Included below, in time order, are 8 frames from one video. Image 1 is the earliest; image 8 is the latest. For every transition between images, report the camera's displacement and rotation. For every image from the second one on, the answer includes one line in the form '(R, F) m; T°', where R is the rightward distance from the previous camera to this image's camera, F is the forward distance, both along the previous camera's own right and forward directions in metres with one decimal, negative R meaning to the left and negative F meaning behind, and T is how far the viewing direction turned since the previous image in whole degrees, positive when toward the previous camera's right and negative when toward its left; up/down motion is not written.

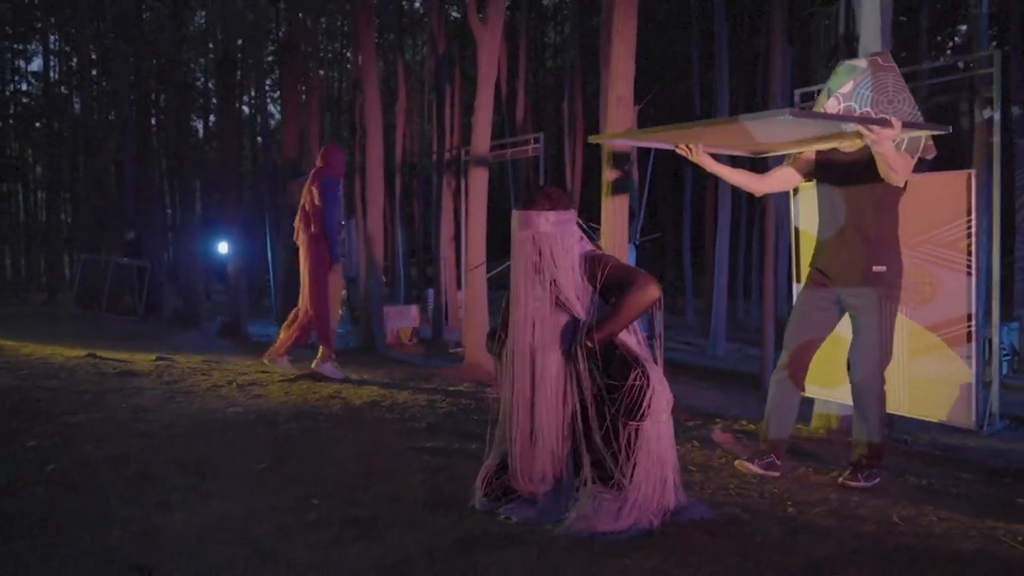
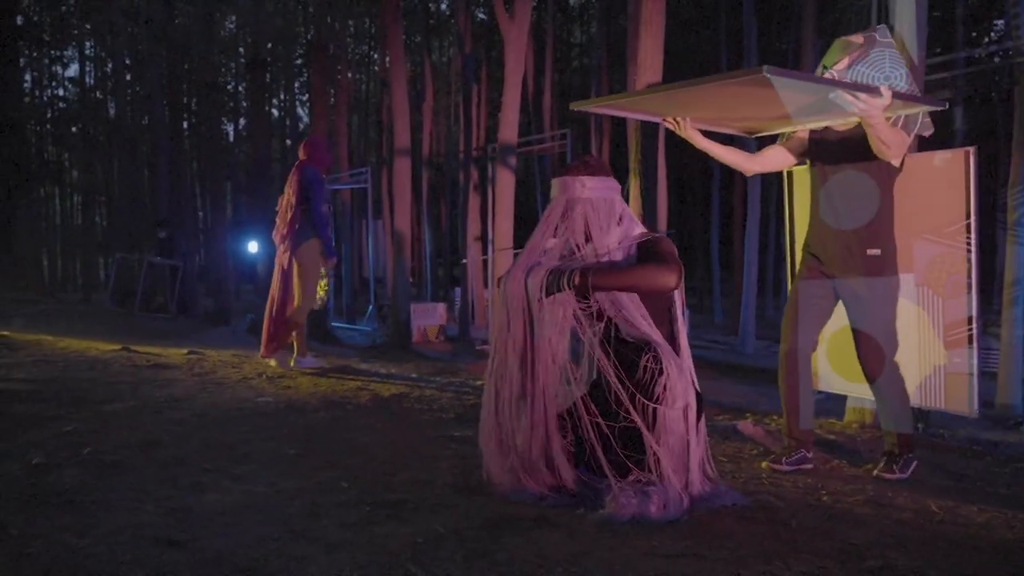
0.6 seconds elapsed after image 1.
(0.0, 0.0) m; -2°
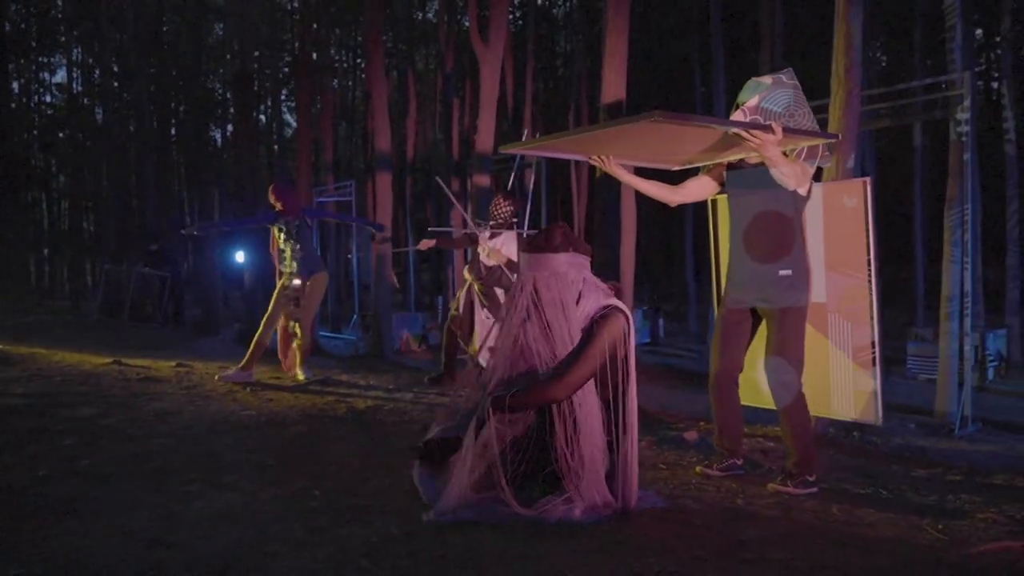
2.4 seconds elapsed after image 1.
(+0.2, -0.6) m; +1°
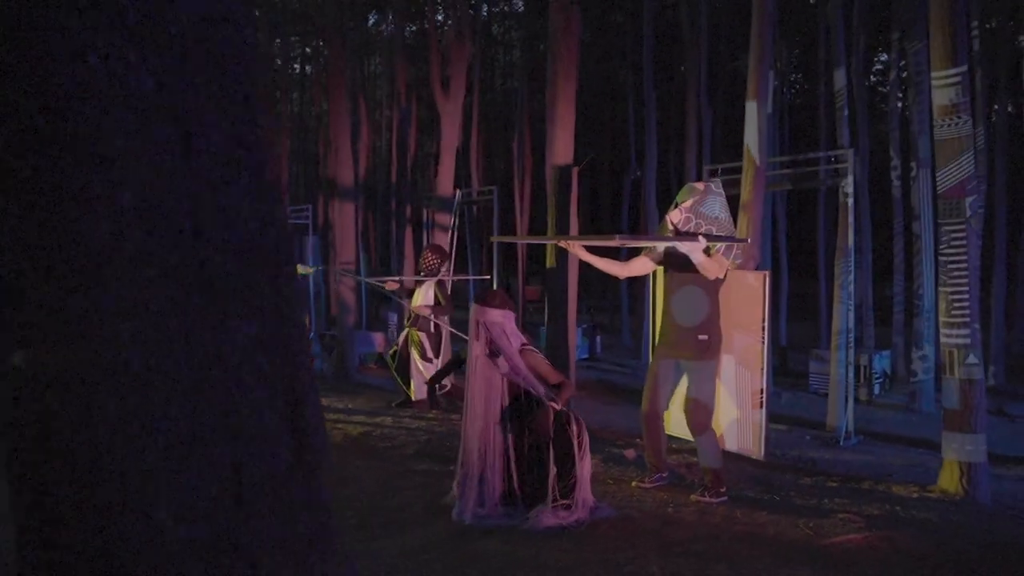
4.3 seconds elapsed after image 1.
(-0.5, -1.5) m; +5°
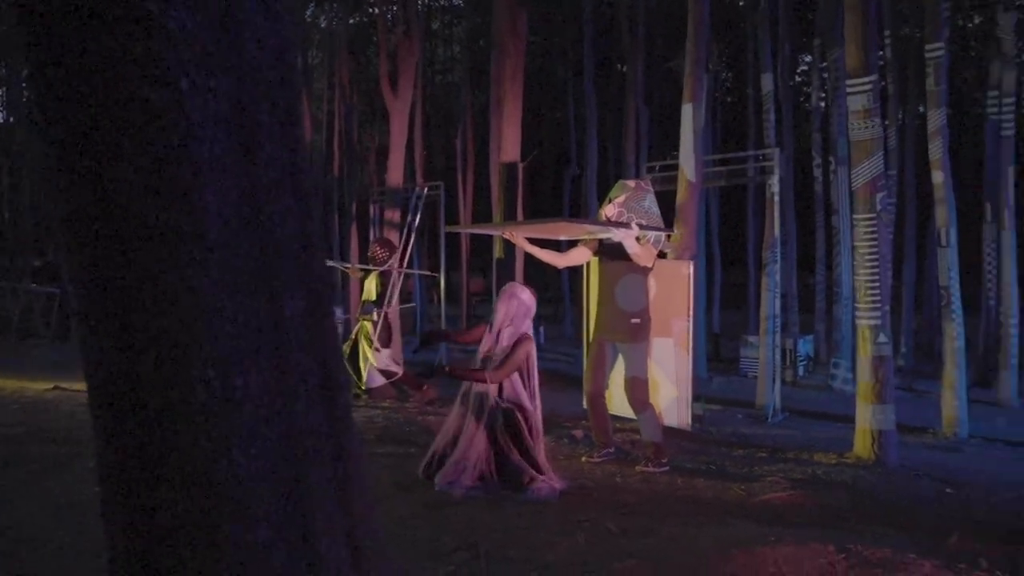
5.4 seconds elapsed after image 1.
(-0.2, -0.5) m; +5°
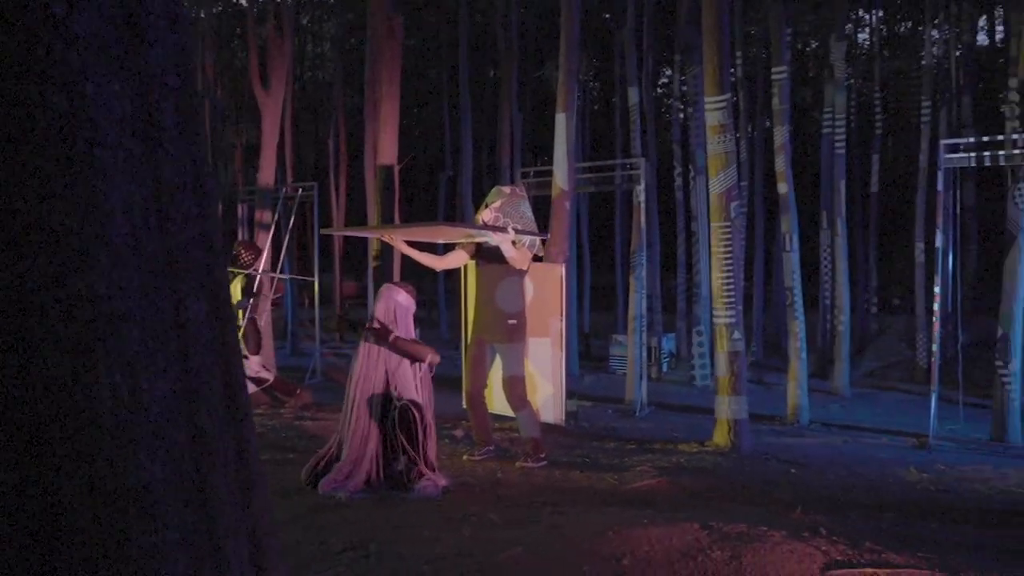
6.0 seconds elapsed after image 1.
(-0.1, -0.2) m; +10°
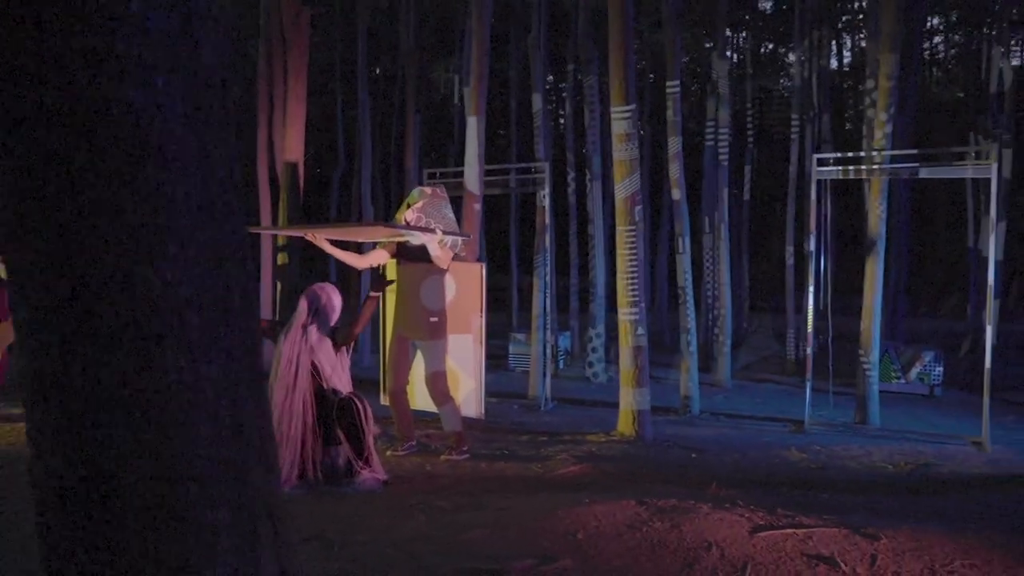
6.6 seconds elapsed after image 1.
(-0.5, -0.2) m; +9°
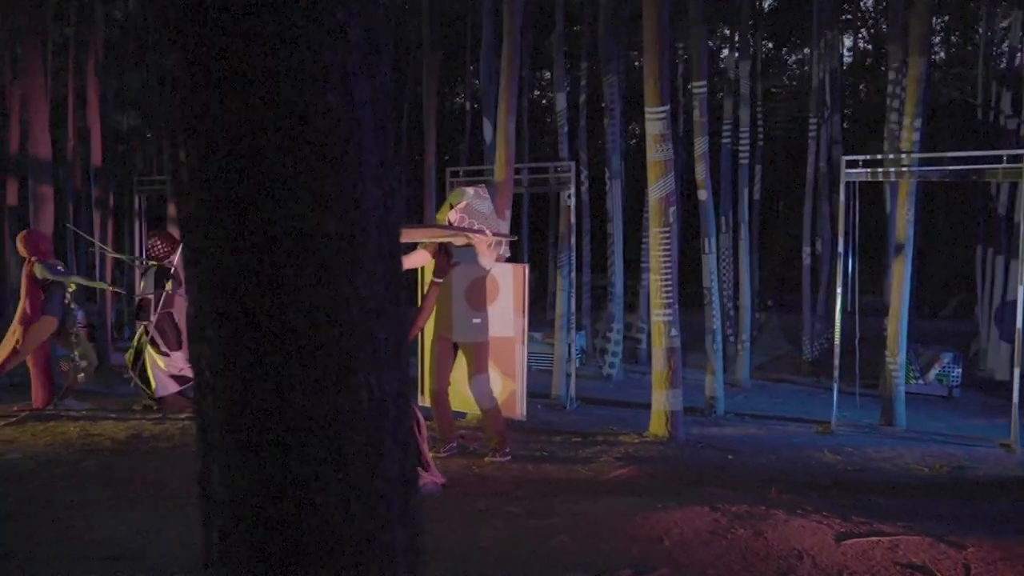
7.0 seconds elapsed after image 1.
(-0.6, 0.0) m; +1°
